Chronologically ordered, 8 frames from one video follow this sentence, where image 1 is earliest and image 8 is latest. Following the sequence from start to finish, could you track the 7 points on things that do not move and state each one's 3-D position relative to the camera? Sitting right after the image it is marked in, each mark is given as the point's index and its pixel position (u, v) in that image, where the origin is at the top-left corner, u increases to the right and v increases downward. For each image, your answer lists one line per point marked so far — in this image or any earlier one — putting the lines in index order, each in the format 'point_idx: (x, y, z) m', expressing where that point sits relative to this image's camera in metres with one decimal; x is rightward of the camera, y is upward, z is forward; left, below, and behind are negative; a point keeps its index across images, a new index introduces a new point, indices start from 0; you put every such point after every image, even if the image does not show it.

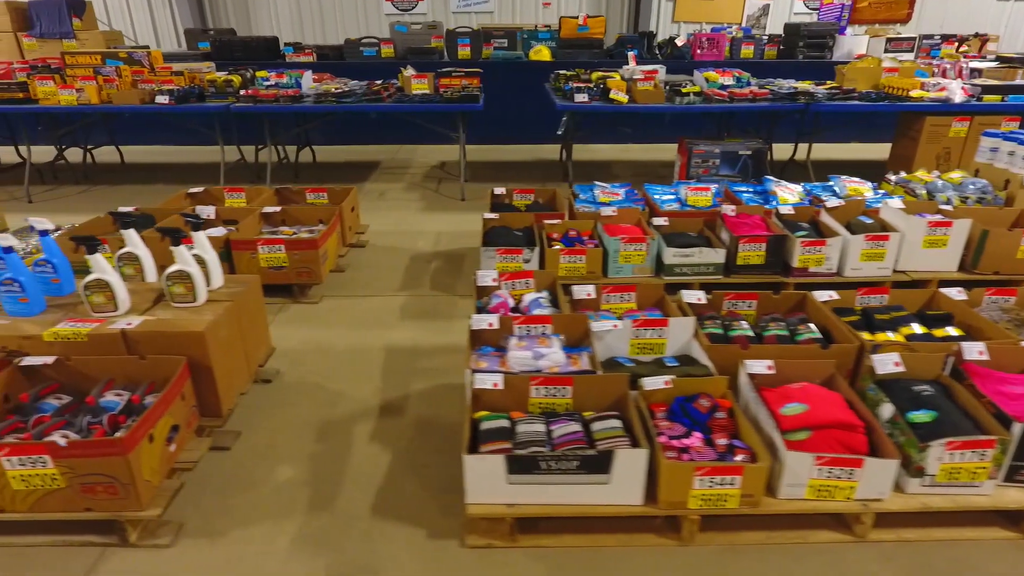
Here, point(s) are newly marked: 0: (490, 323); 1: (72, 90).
0: (-0.1, -0.1, +2.1) m
1: (-3.2, +1.4, +4.4) m
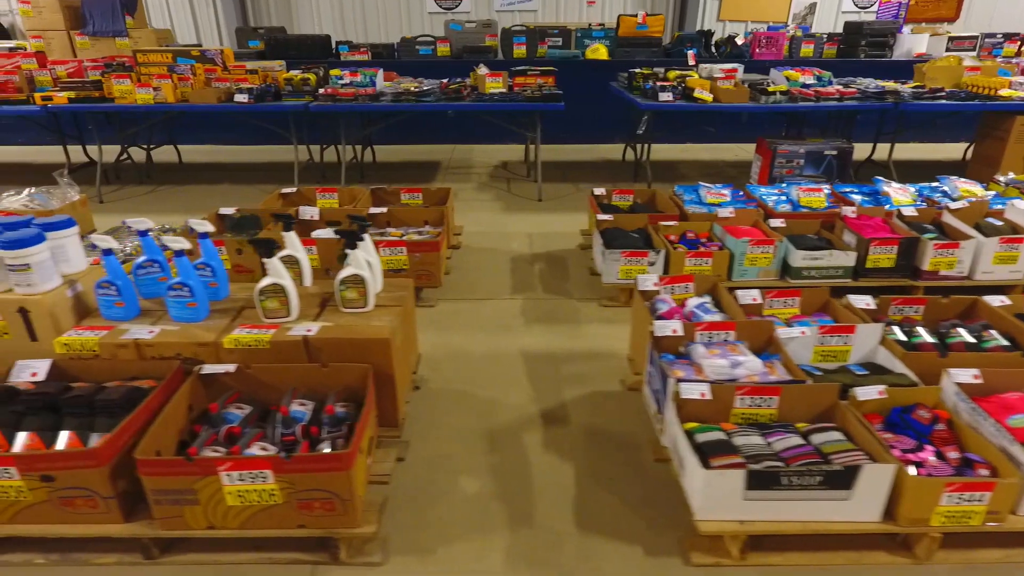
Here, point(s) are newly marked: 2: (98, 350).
0: (+0.5, -0.1, +2.0) m
1: (-2.6, +1.4, +4.4) m
2: (-1.3, -0.2, +1.9) m
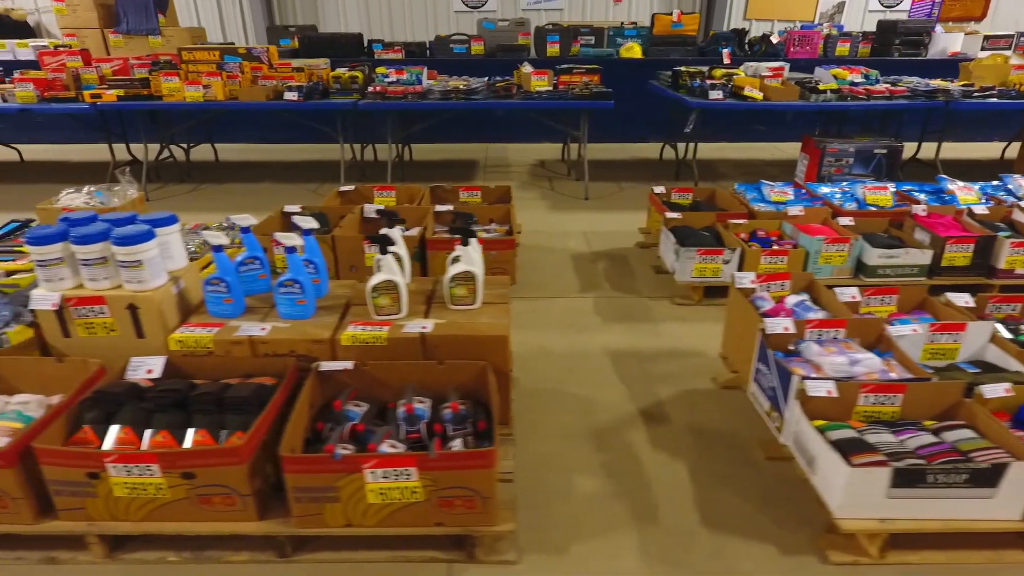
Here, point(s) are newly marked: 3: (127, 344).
0: (+0.9, -0.1, +2.0) m
1: (-2.2, +1.4, +4.4) m
2: (-0.9, -0.2, +1.9) m
3: (-1.2, -0.2, +2.0) m
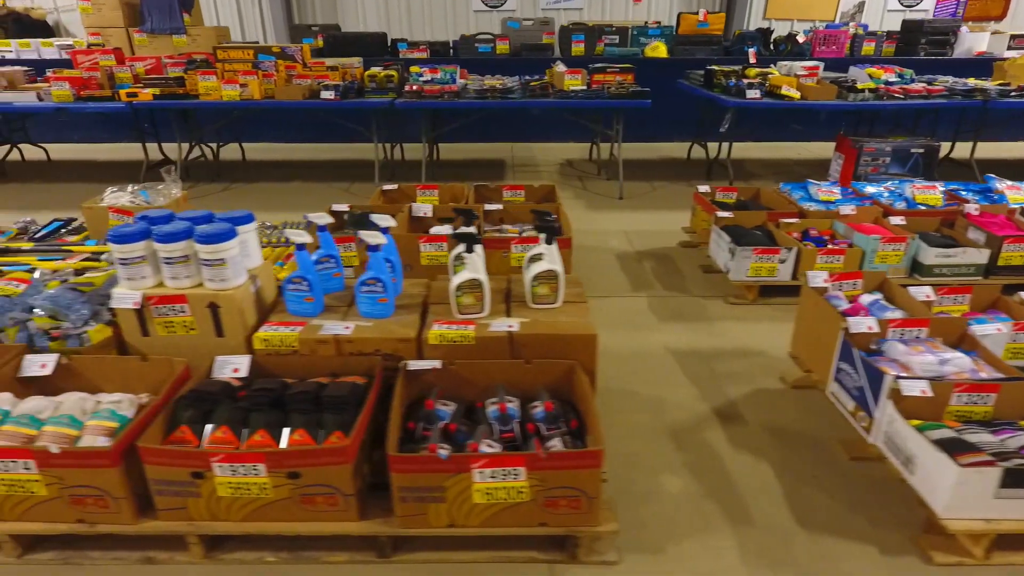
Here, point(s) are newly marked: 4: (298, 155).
0: (+1.1, -0.1, +2.0) m
1: (-1.9, +1.4, +4.3) m
2: (-0.6, -0.2, +1.8) m
3: (-1.0, -0.2, +2.0) m
4: (-1.9, +1.2, +5.6) m
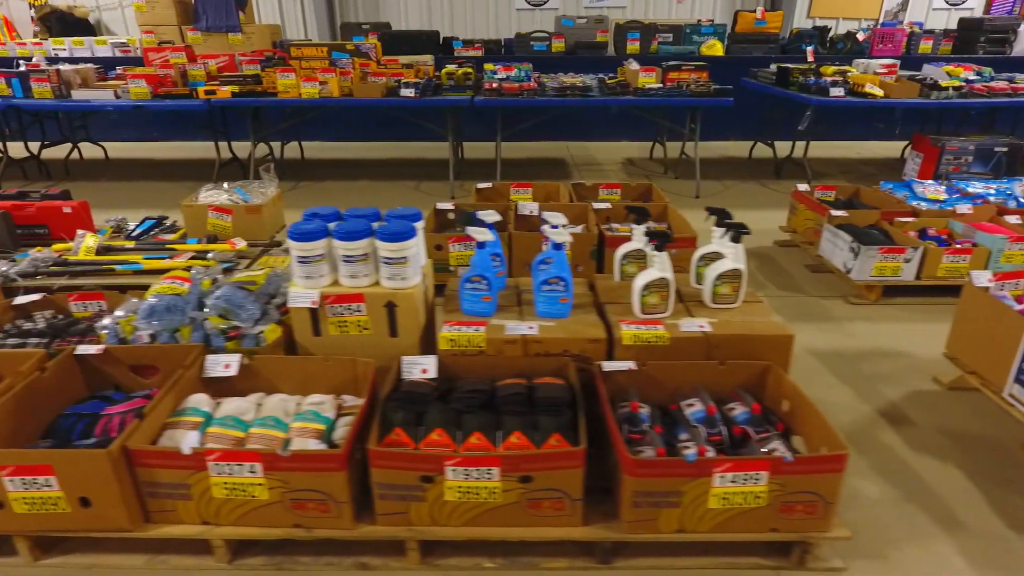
0: (+1.7, -0.1, +1.9) m
1: (-1.4, +1.4, +4.3) m
2: (-0.1, -0.2, +1.8) m
3: (-0.4, -0.2, +1.9) m
4: (-1.4, +1.2, +5.6) m
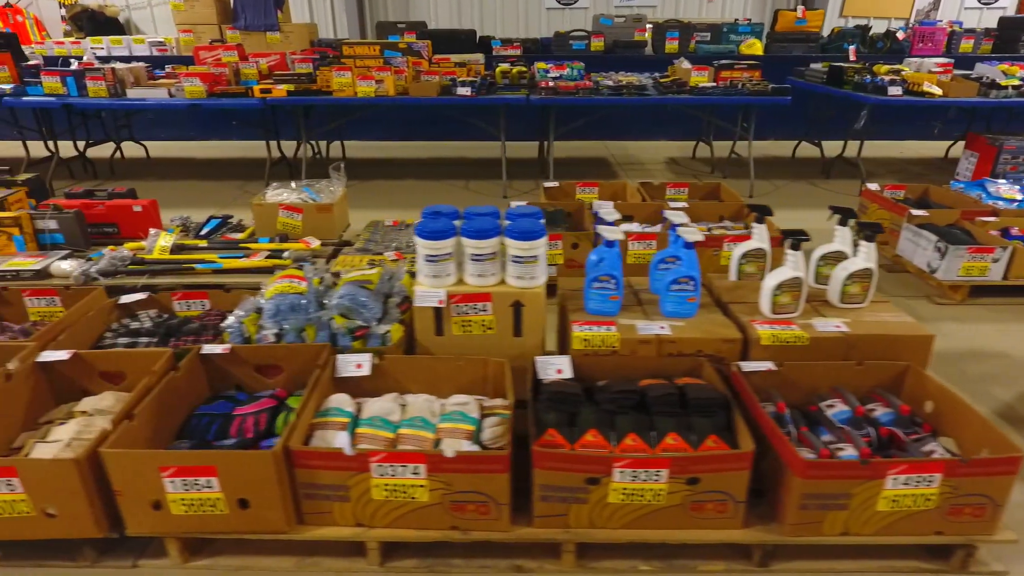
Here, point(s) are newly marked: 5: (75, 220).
0: (+2.1, -0.1, +1.9) m
1: (-1.0, +1.4, +4.3) m
2: (+0.3, -0.2, +1.8) m
3: (0.0, -0.2, +1.9) m
4: (-1.0, +1.2, +5.6) m
5: (-2.2, +0.4, +3.2) m
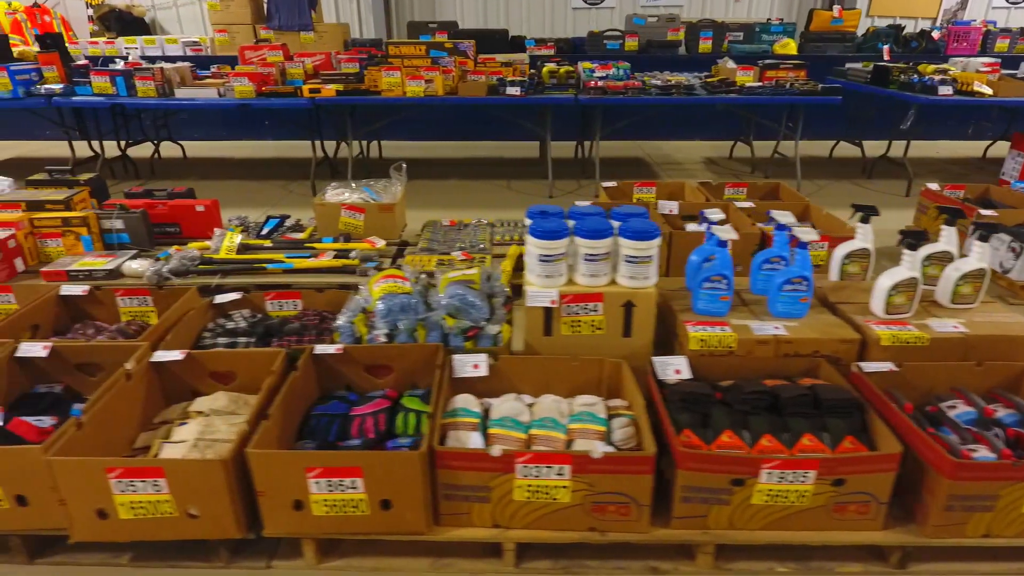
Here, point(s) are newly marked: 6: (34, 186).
0: (+2.4, -0.1, +1.9) m
1: (-0.6, +1.4, +4.3) m
2: (+0.6, -0.2, +1.8) m
3: (+0.3, -0.2, +1.9) m
4: (-0.6, +1.2, +5.6) m
5: (-1.9, +0.4, +3.2) m
6: (-2.6, +0.6, +3.3) m
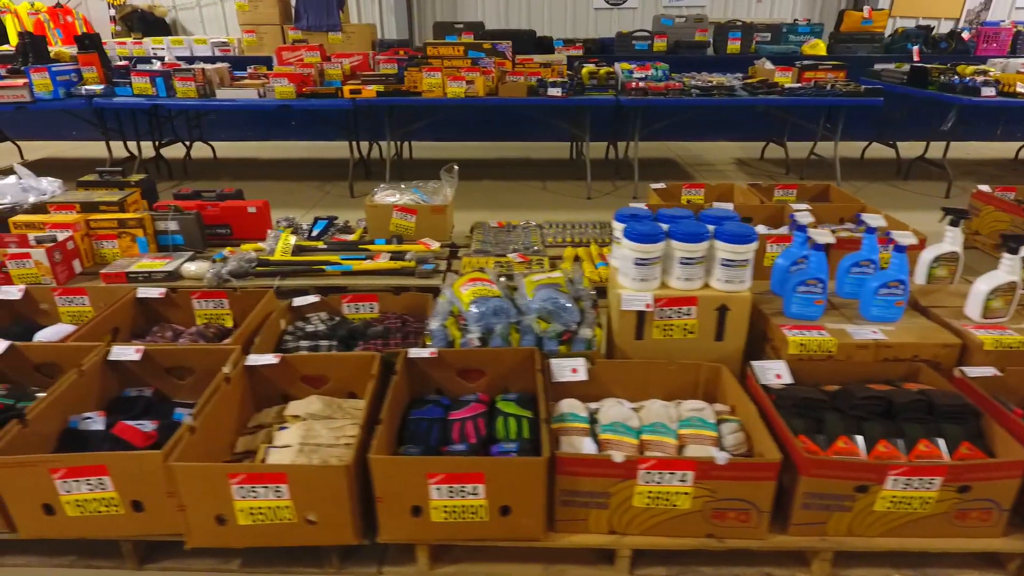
0: (+2.7, -0.1, +1.9) m
1: (-0.3, +1.4, +4.3) m
2: (+0.9, -0.2, +1.8) m
3: (+0.6, -0.2, +1.9) m
4: (-0.3, +1.2, +5.5) m
5: (-1.6, +0.3, +3.2) m
6: (-2.3, +0.5, +3.3) m
